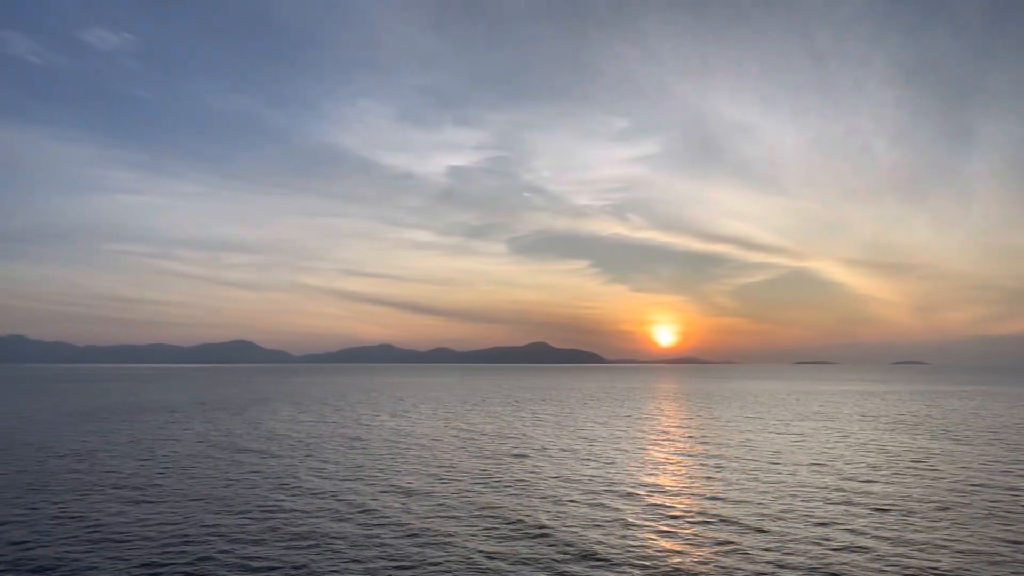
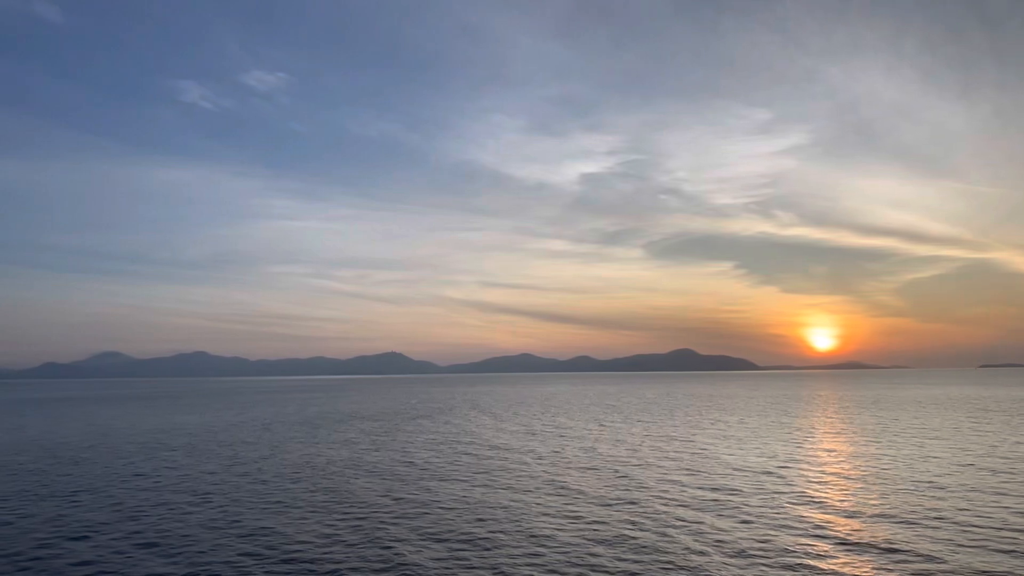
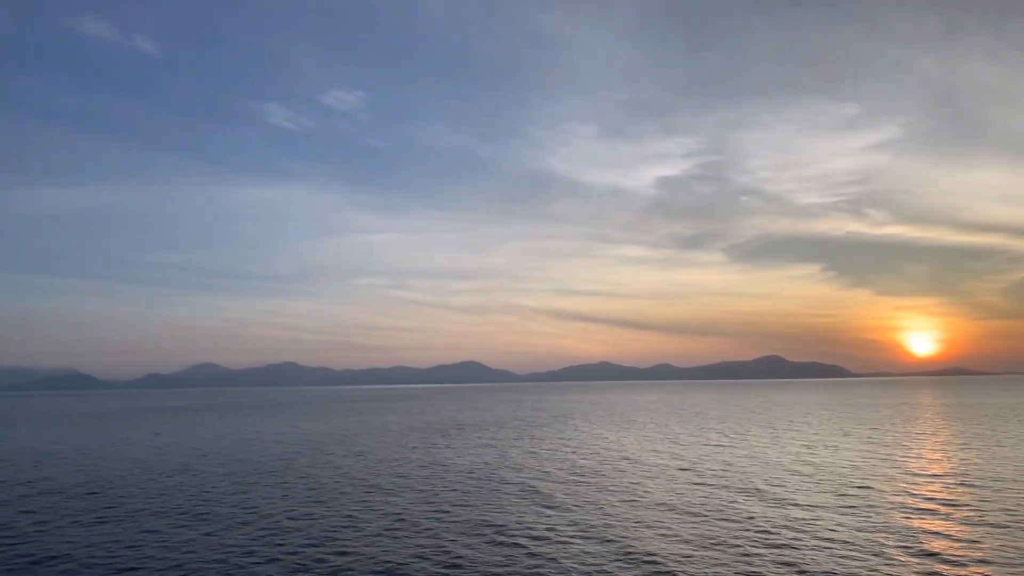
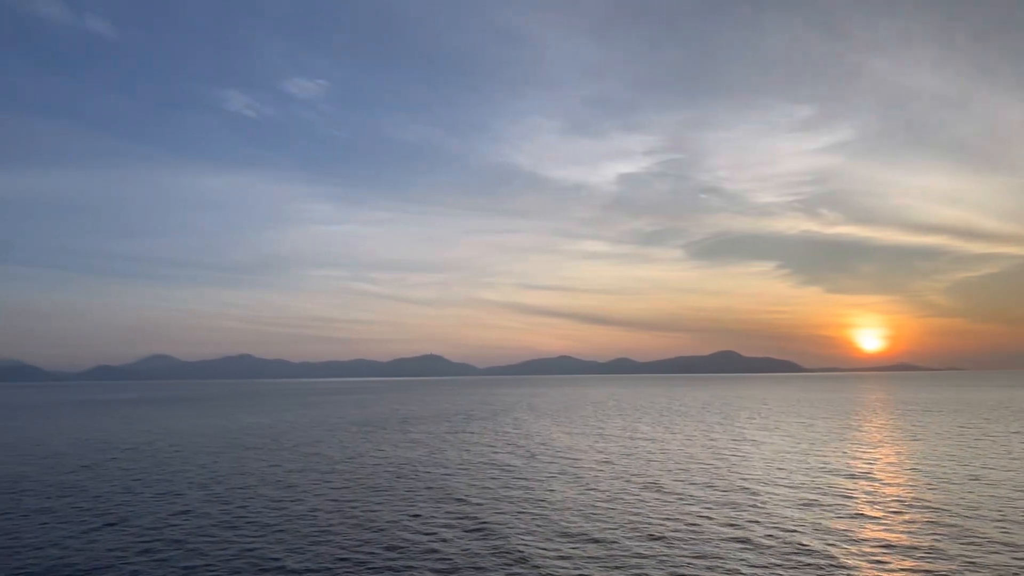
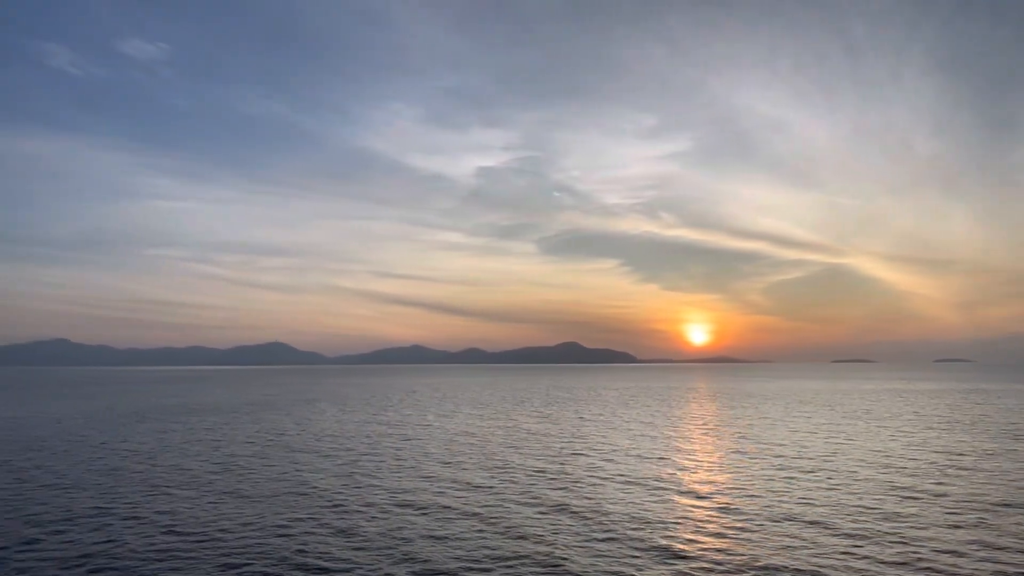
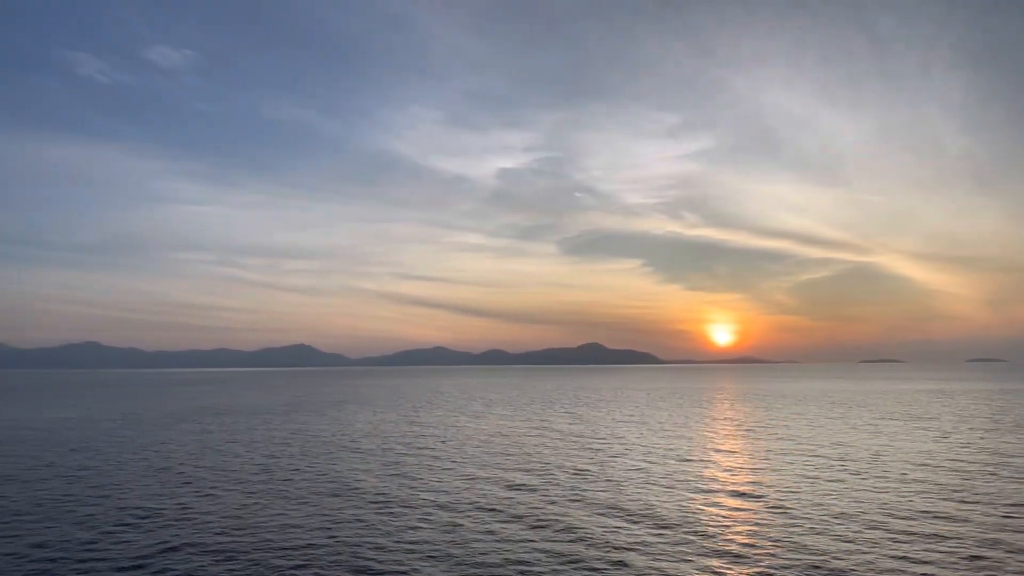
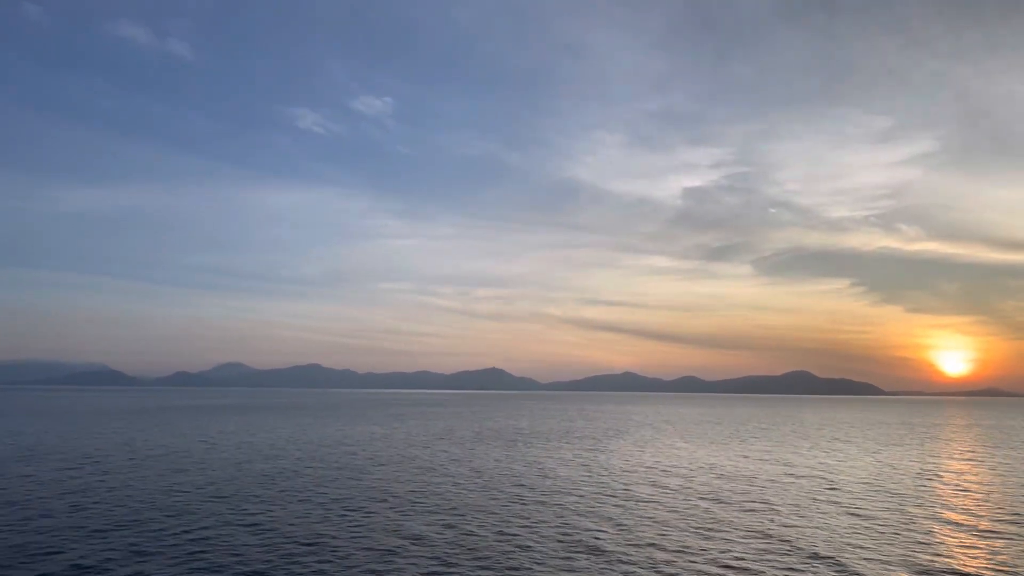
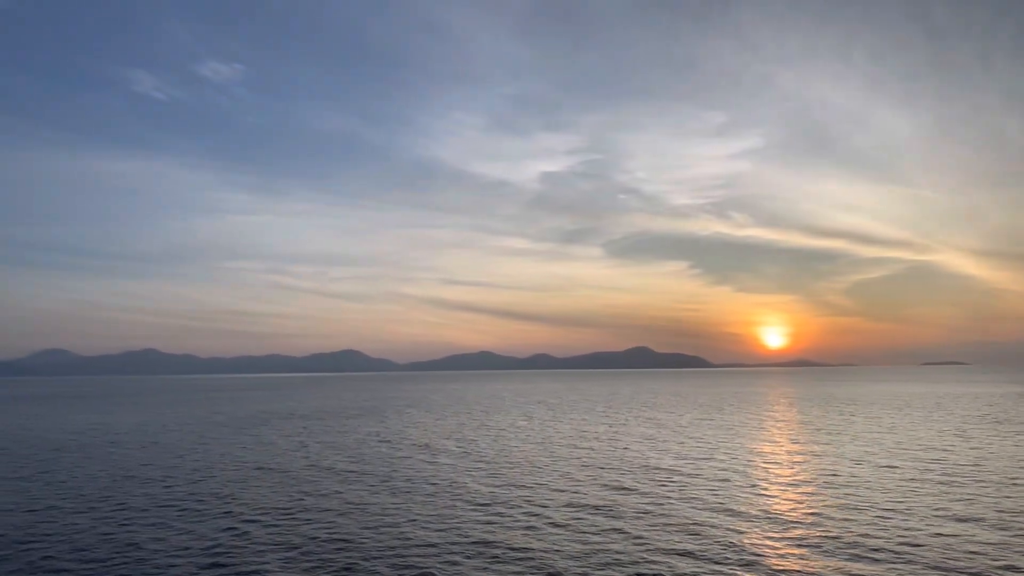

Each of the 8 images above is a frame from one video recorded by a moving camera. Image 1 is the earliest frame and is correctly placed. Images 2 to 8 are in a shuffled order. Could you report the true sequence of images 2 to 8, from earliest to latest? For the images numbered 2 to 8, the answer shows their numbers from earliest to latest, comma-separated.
5, 6, 8, 2, 4, 3, 7
